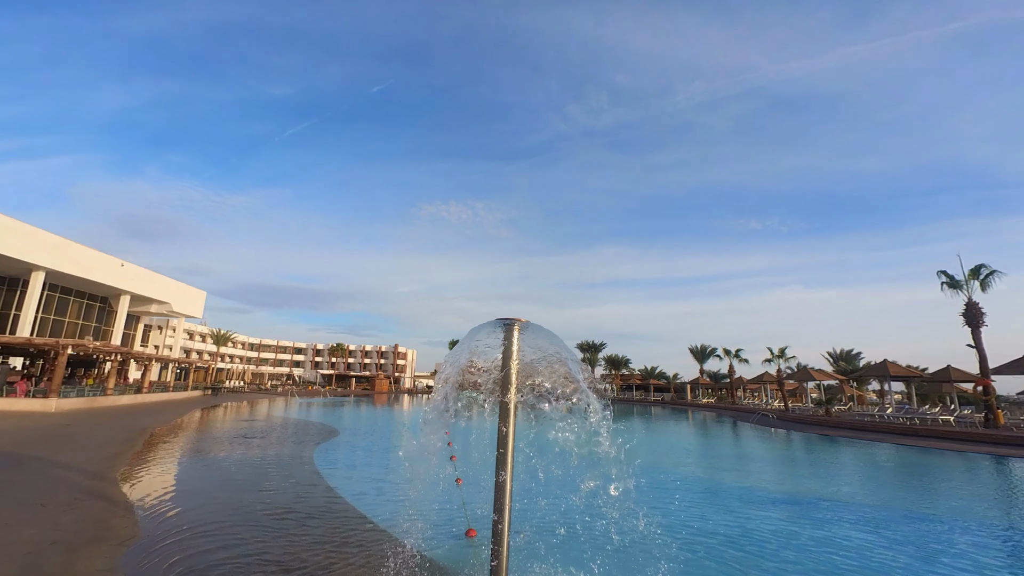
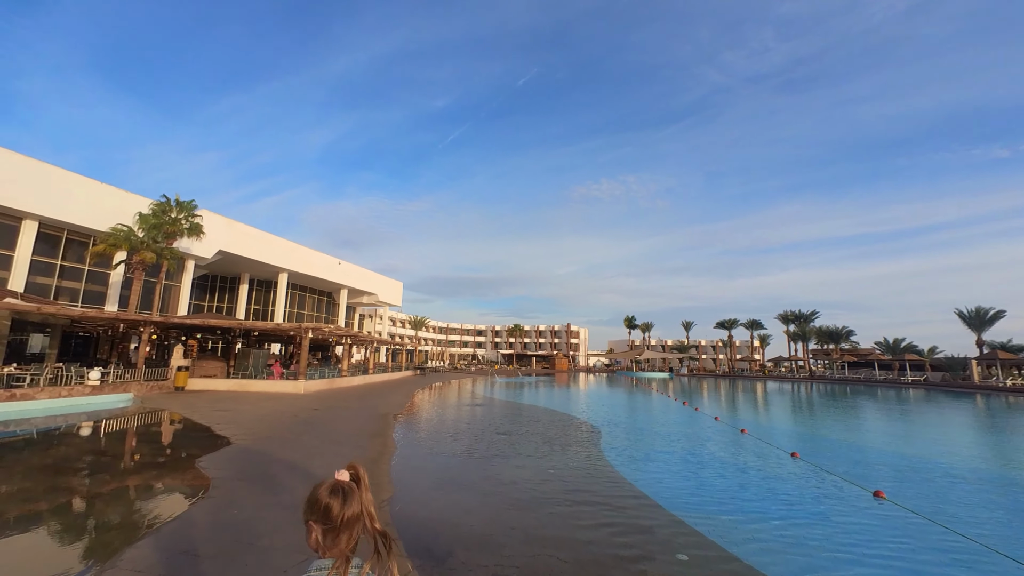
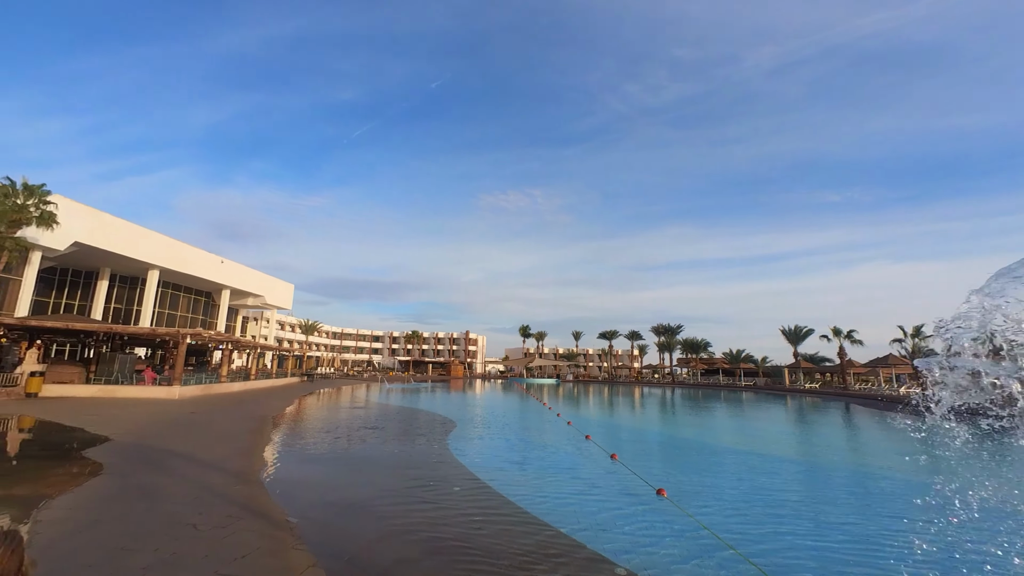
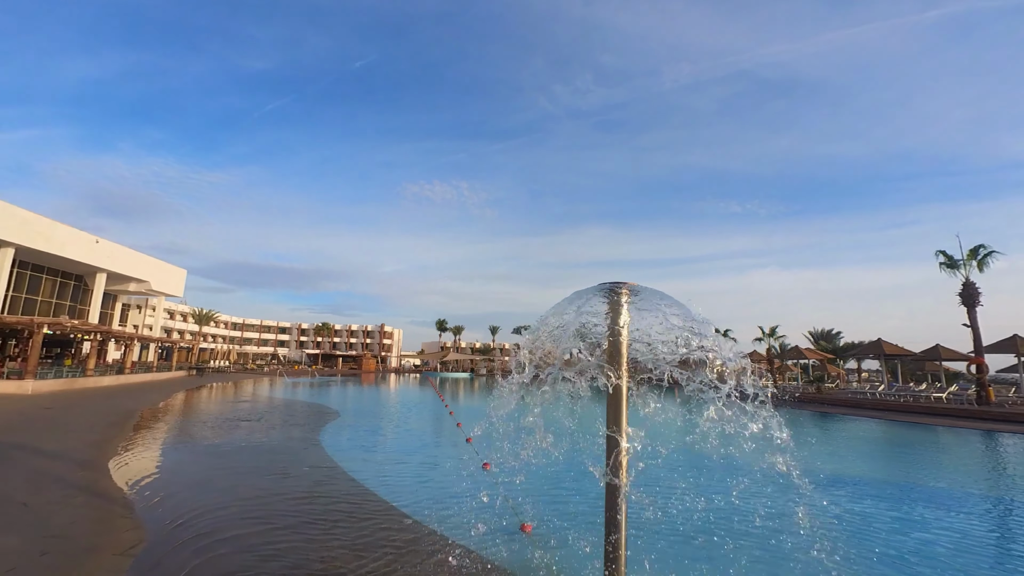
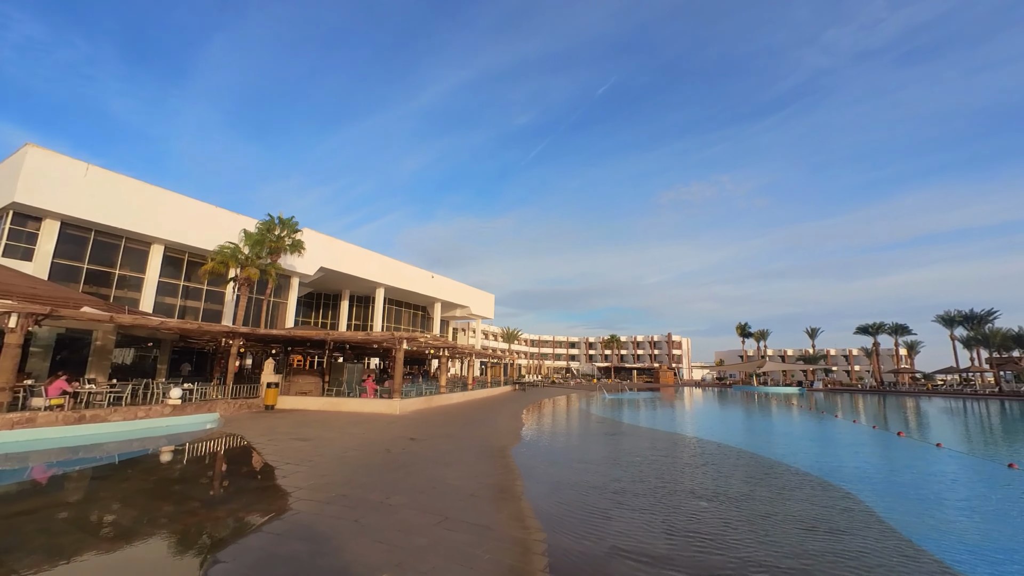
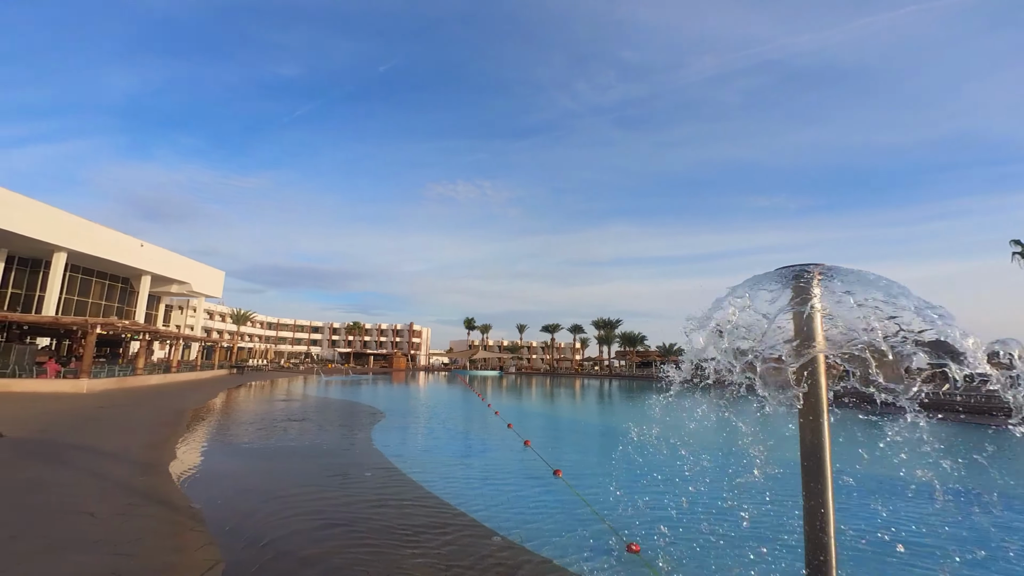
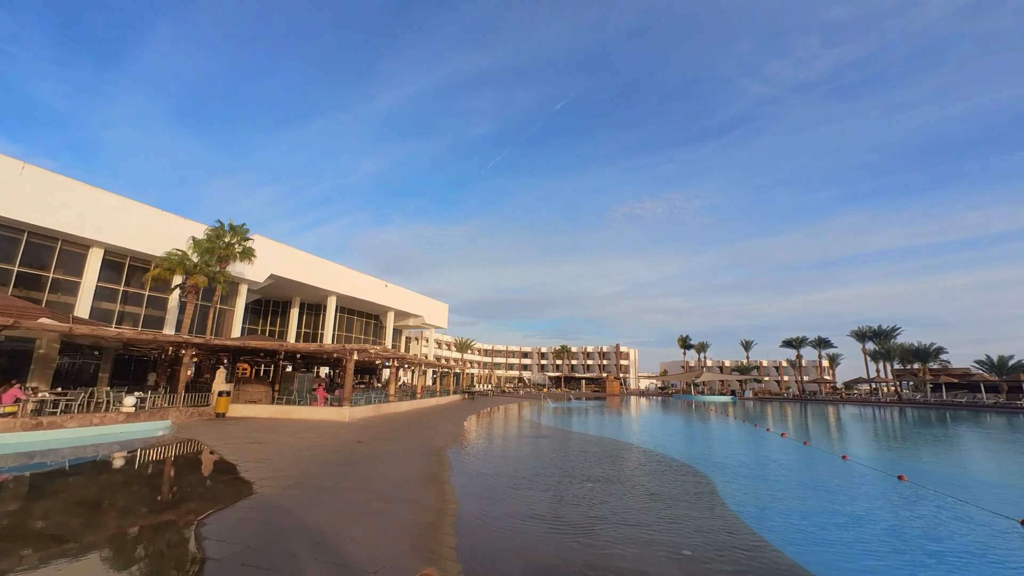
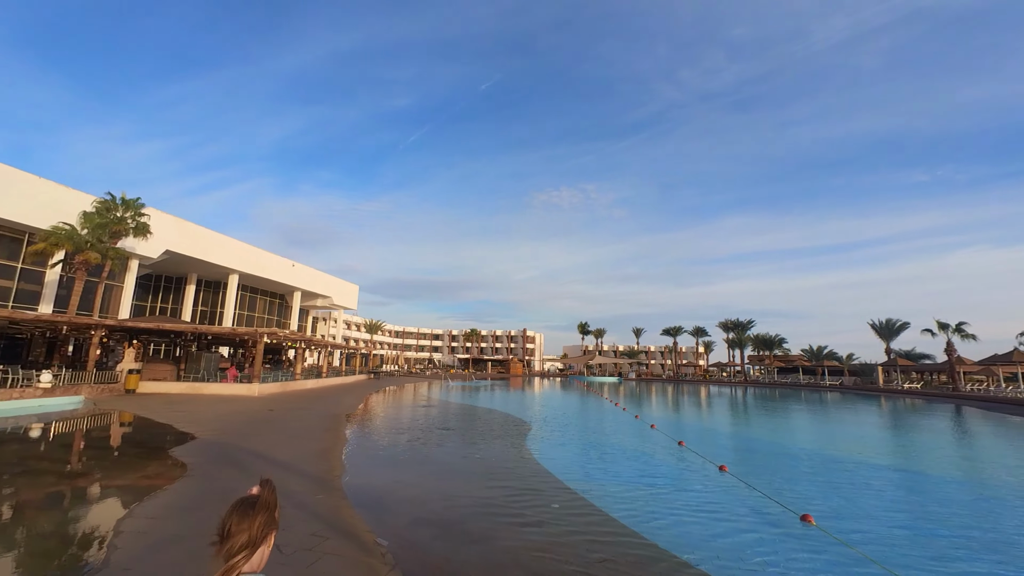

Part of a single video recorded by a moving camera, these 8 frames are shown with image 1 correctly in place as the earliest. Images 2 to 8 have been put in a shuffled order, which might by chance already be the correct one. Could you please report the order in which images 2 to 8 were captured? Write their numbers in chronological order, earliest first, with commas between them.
4, 6, 3, 8, 2, 7, 5
